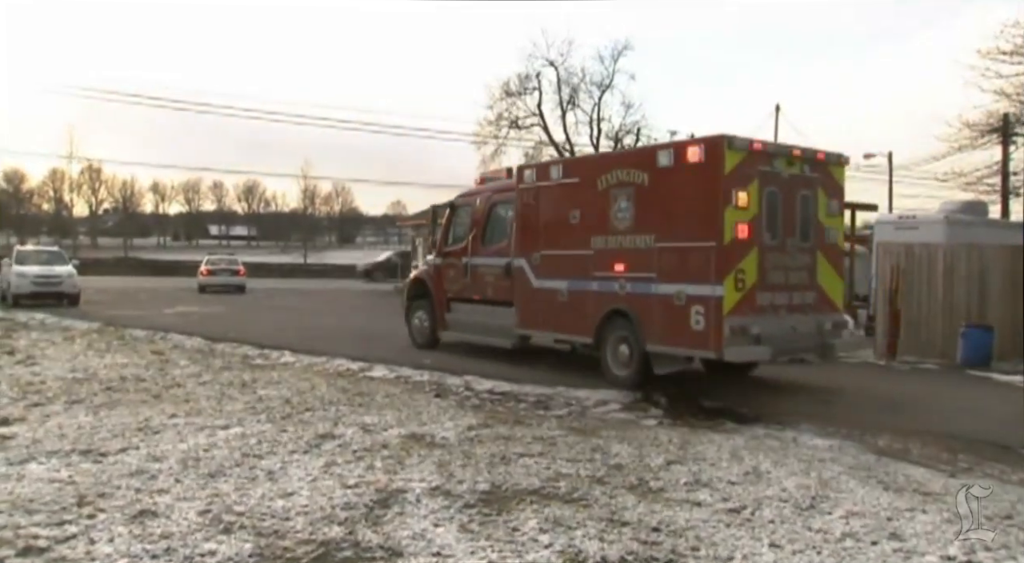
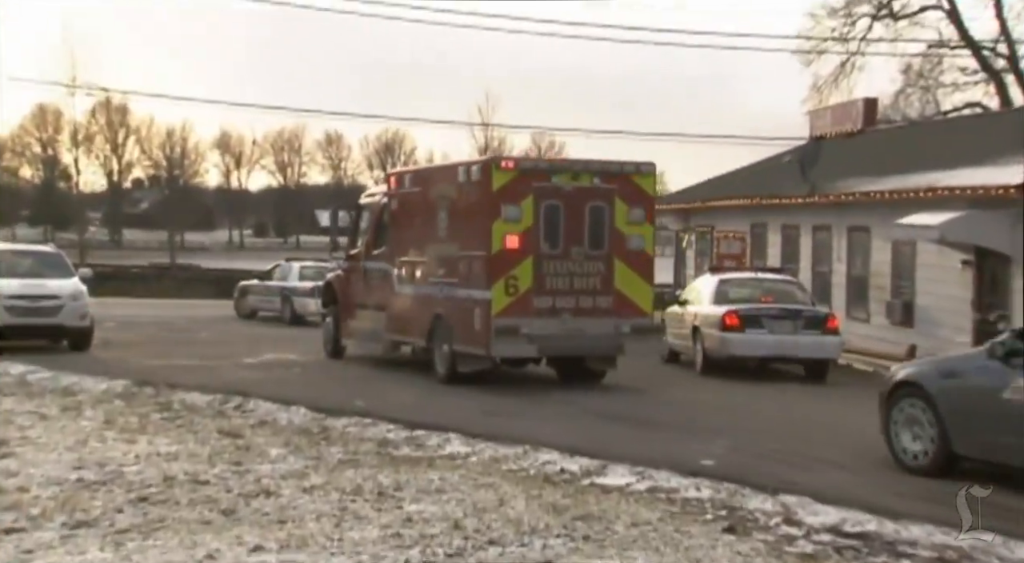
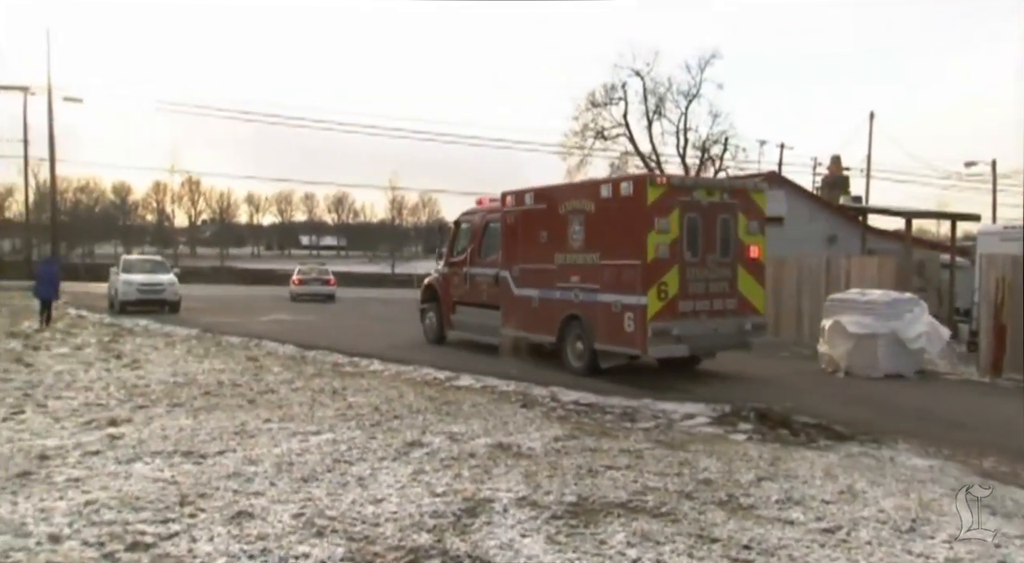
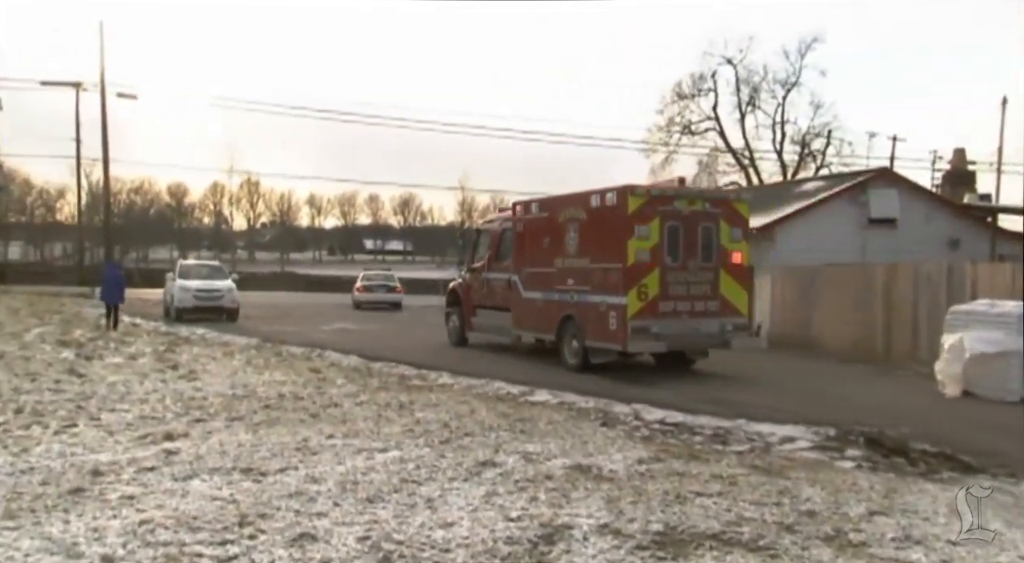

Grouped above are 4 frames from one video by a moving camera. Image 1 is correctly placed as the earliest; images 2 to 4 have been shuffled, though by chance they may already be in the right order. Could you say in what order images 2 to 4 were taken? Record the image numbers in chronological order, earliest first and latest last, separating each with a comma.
3, 4, 2
